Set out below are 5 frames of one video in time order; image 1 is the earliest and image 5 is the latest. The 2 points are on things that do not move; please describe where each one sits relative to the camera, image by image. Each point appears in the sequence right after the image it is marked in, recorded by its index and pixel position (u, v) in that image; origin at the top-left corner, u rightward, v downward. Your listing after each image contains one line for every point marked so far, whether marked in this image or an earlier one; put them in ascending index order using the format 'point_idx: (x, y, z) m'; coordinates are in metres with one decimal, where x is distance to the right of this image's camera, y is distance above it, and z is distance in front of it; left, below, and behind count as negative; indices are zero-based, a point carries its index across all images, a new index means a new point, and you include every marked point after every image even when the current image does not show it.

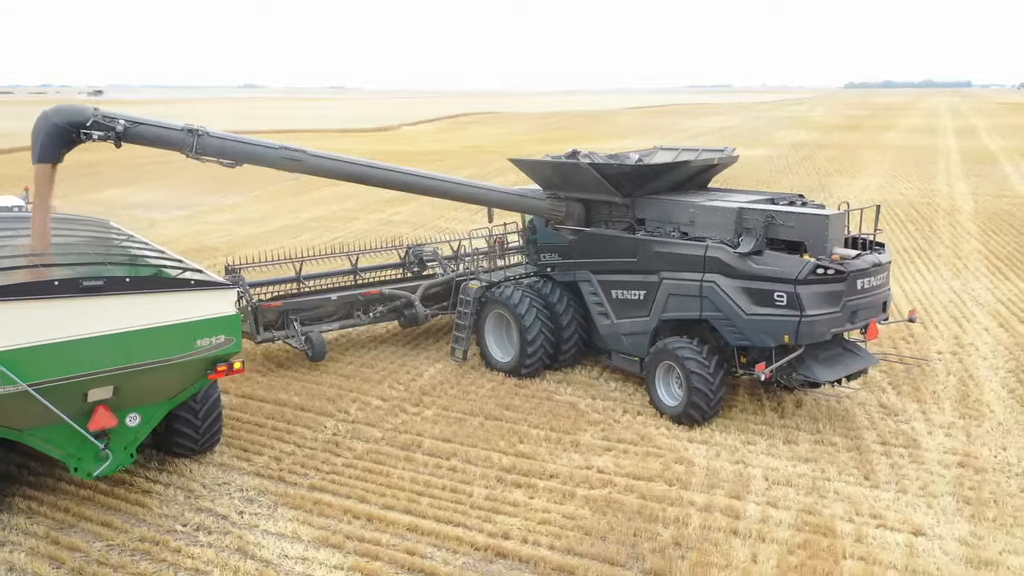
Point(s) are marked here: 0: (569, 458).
0: (+0.5, -1.4, +6.7) m
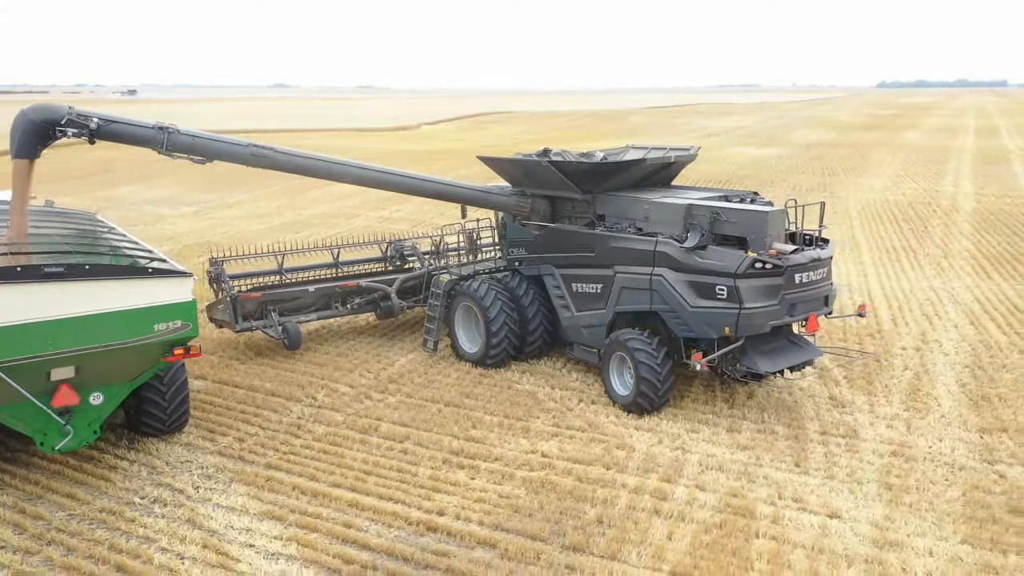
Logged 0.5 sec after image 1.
0: (0.0, -1.3, +7.0) m
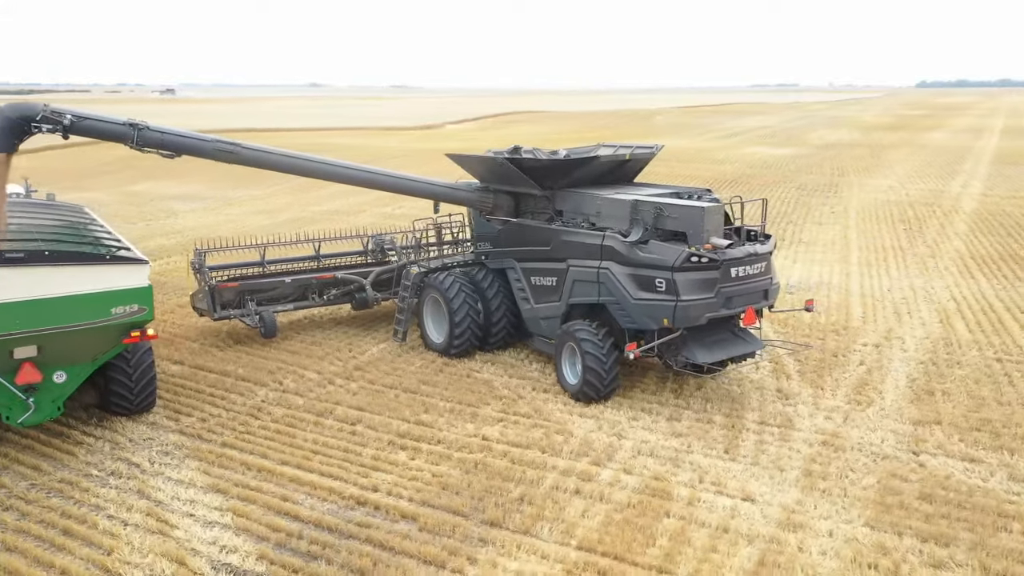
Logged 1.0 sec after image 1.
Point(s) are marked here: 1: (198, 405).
0: (-0.4, -1.2, +7.3) m
1: (-3.0, -1.1, +7.9) m
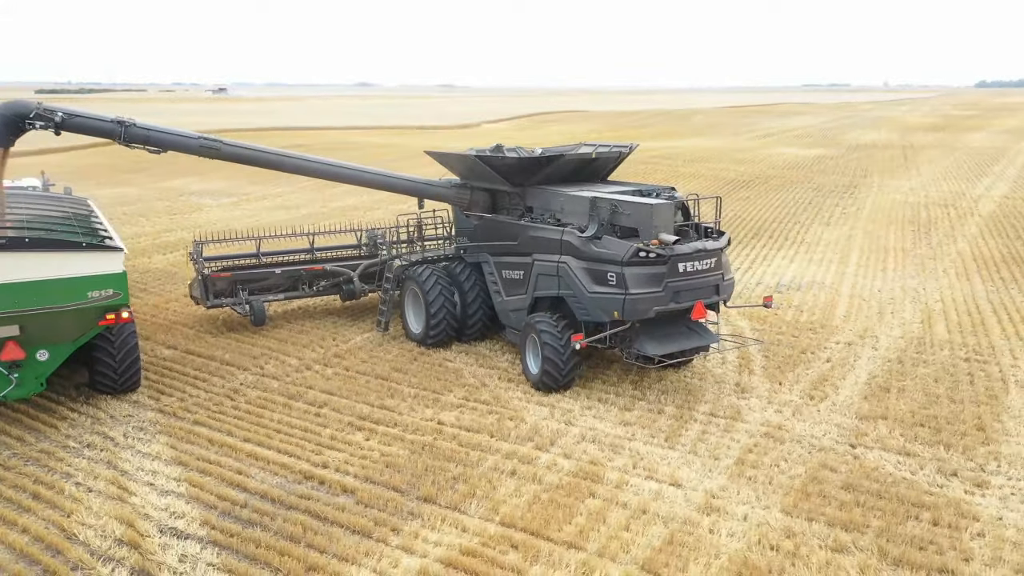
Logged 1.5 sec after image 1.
0: (-0.8, -1.2, +7.7) m
1: (-3.4, -1.0, +8.3) m
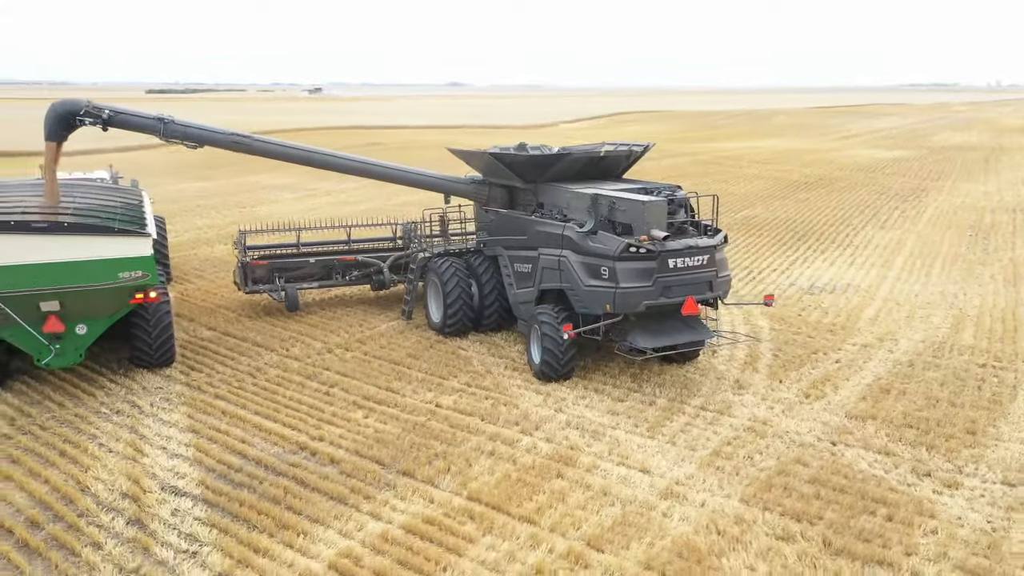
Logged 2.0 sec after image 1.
0: (-0.9, -1.1, +8.1) m
1: (-3.3, -0.8, +9.0) m
